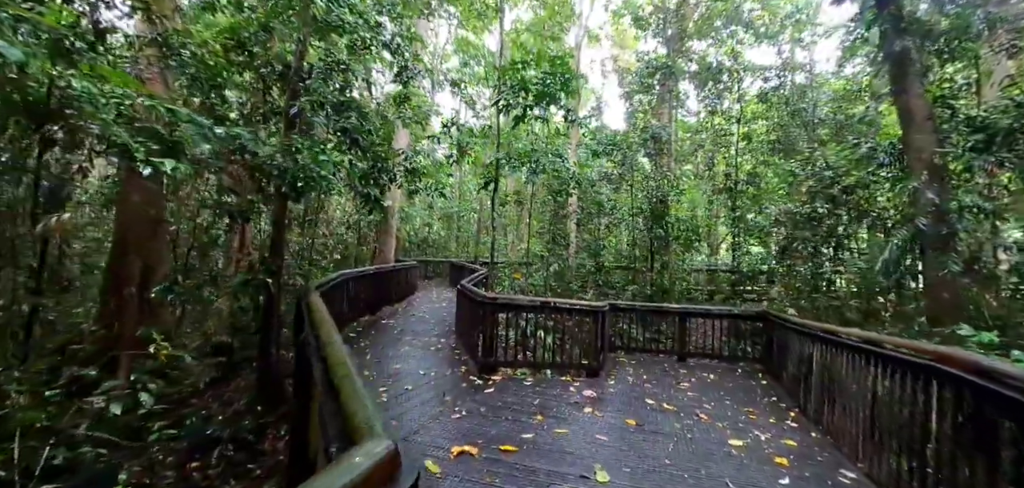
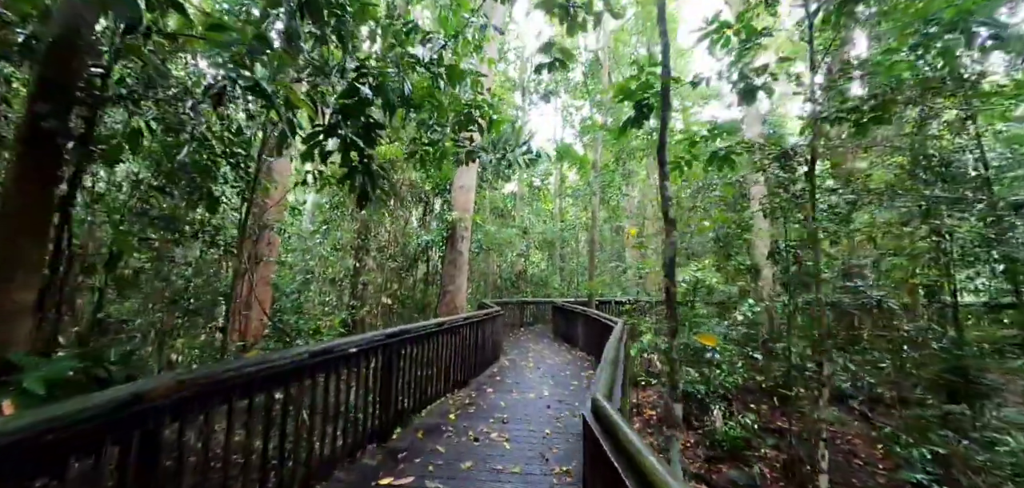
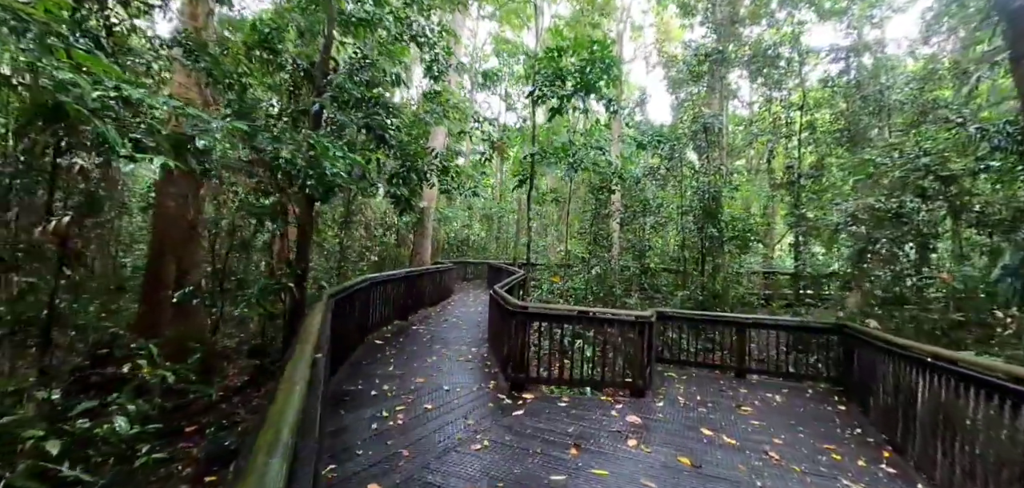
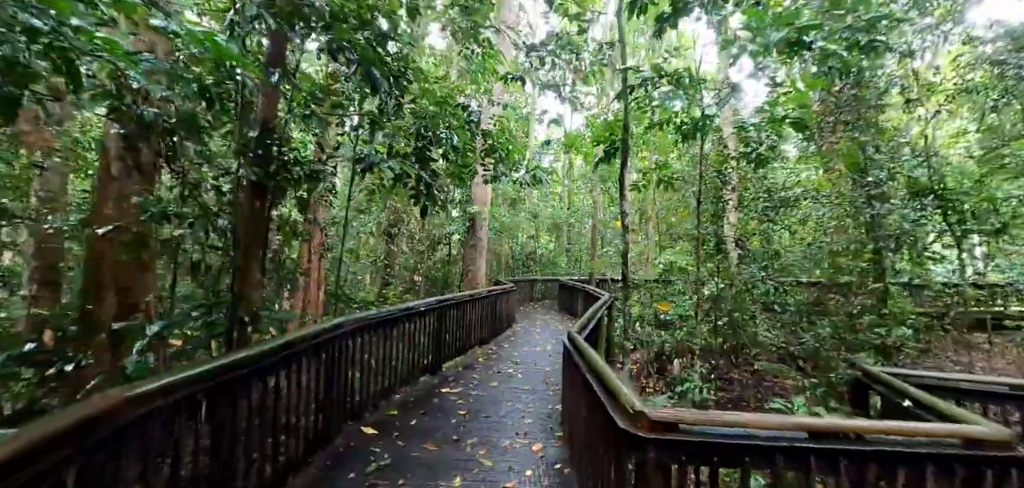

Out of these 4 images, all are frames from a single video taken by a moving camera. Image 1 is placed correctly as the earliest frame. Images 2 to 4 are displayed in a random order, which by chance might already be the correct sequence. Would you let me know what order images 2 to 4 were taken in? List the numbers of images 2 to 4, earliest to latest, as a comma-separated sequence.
3, 4, 2
